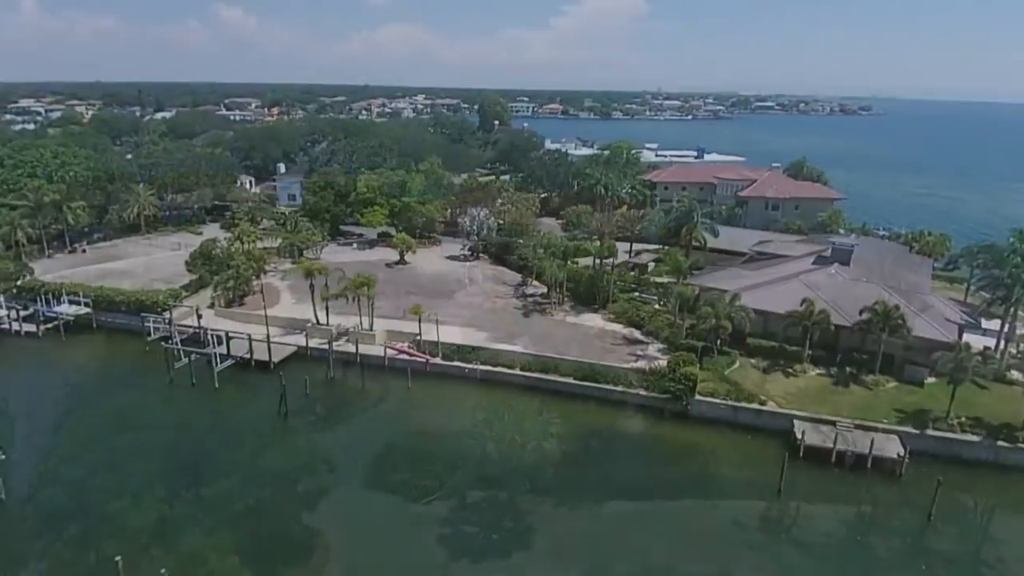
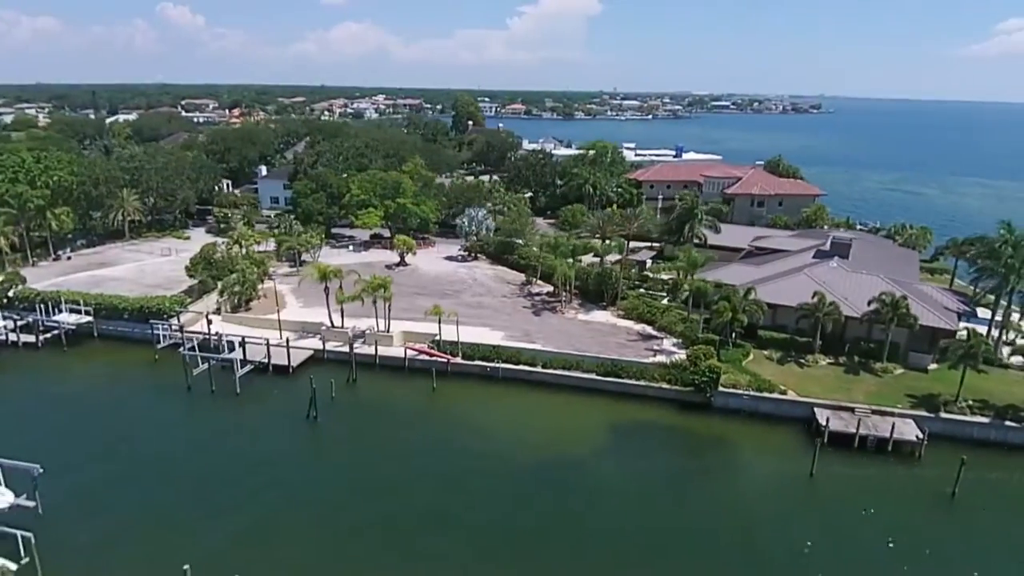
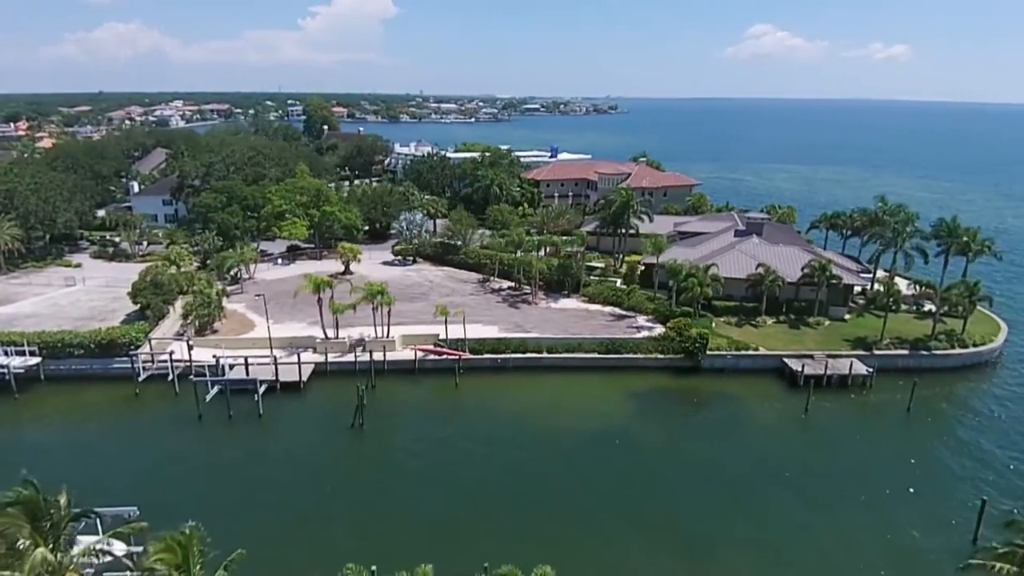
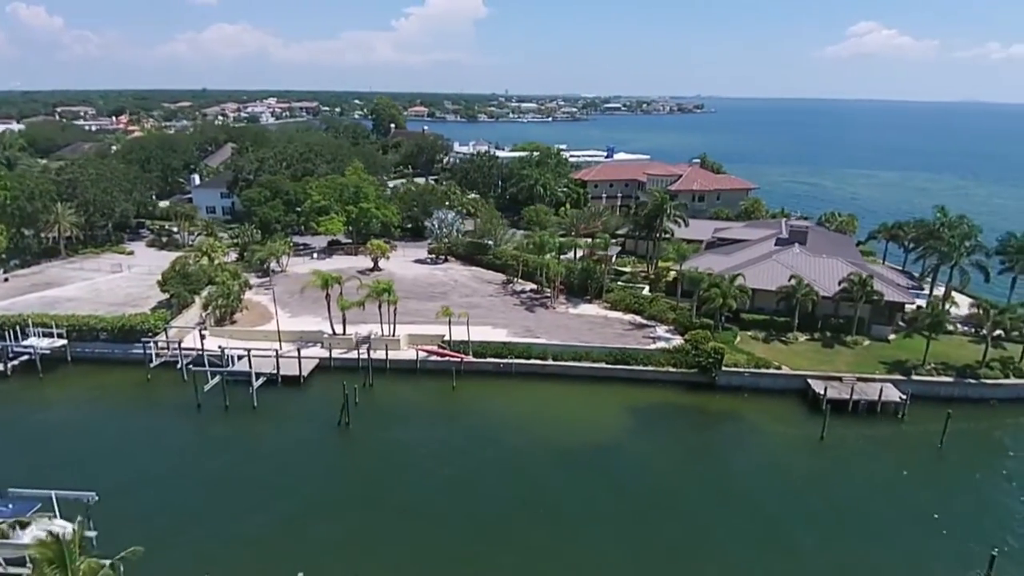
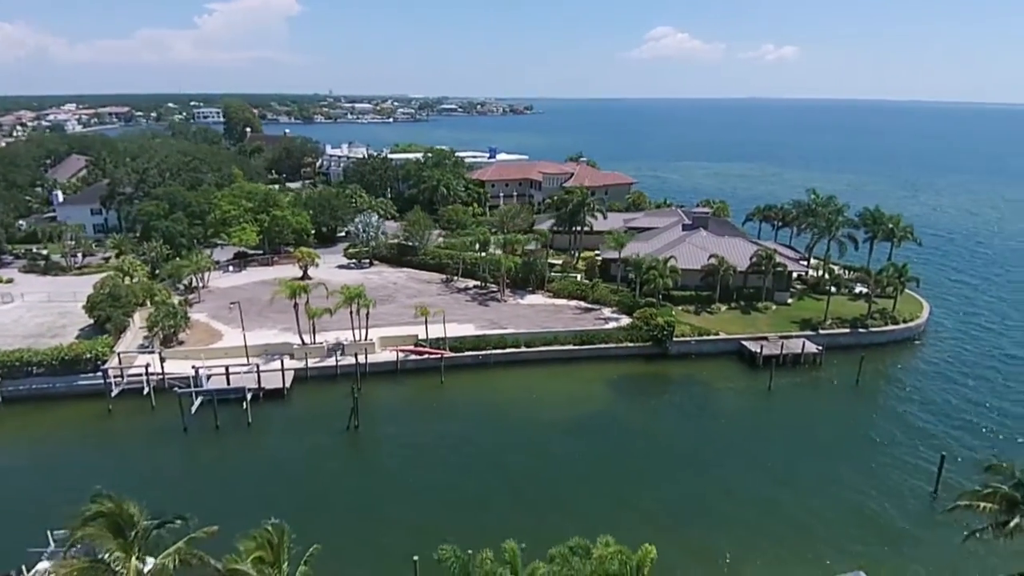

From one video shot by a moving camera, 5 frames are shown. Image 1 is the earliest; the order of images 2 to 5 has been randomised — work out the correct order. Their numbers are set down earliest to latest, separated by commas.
2, 4, 3, 5
